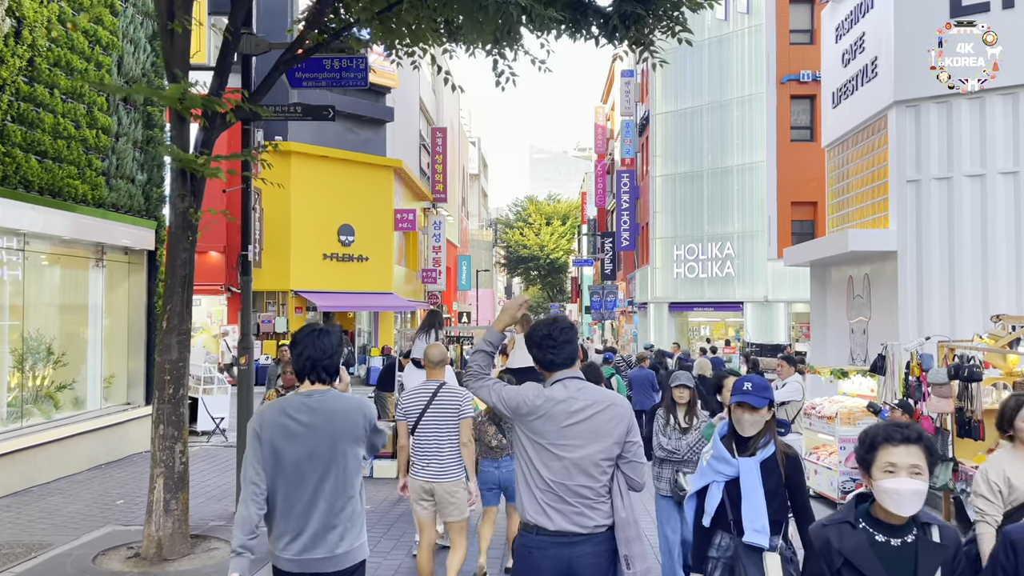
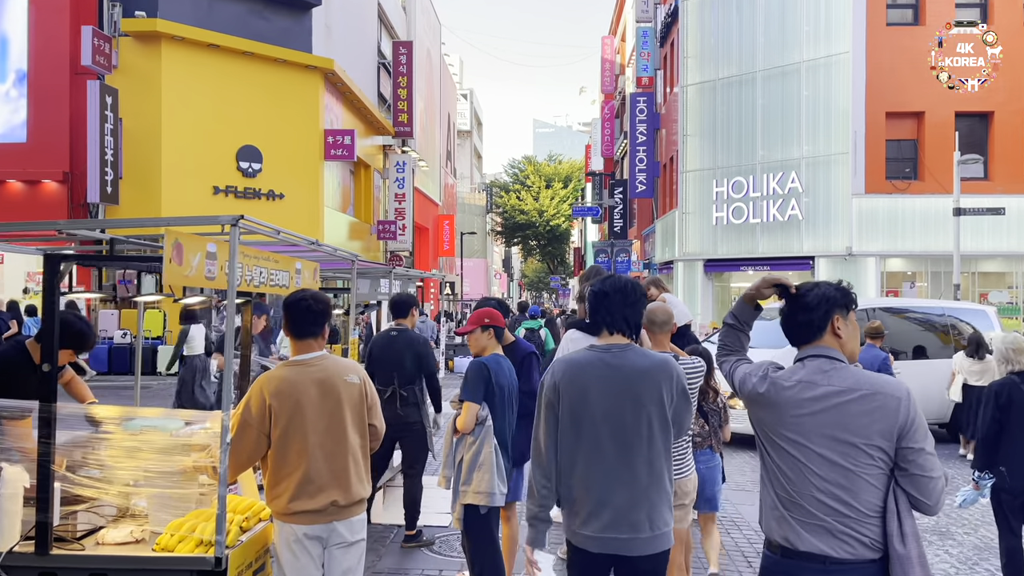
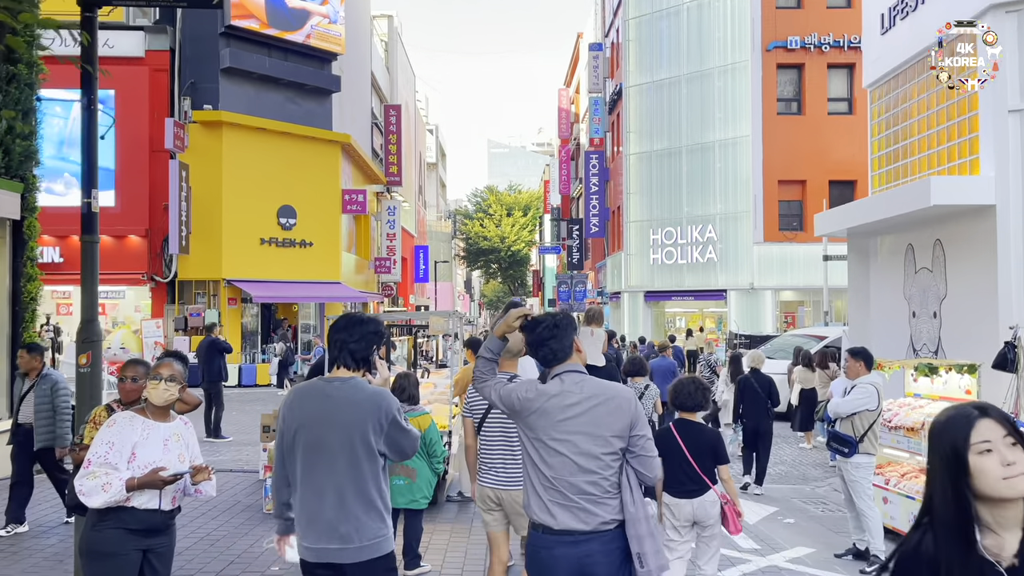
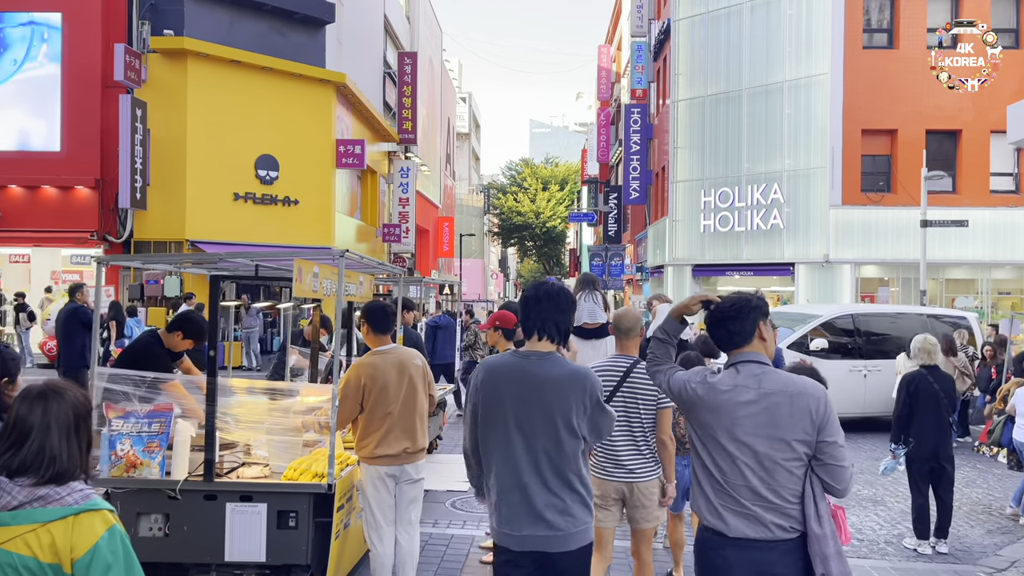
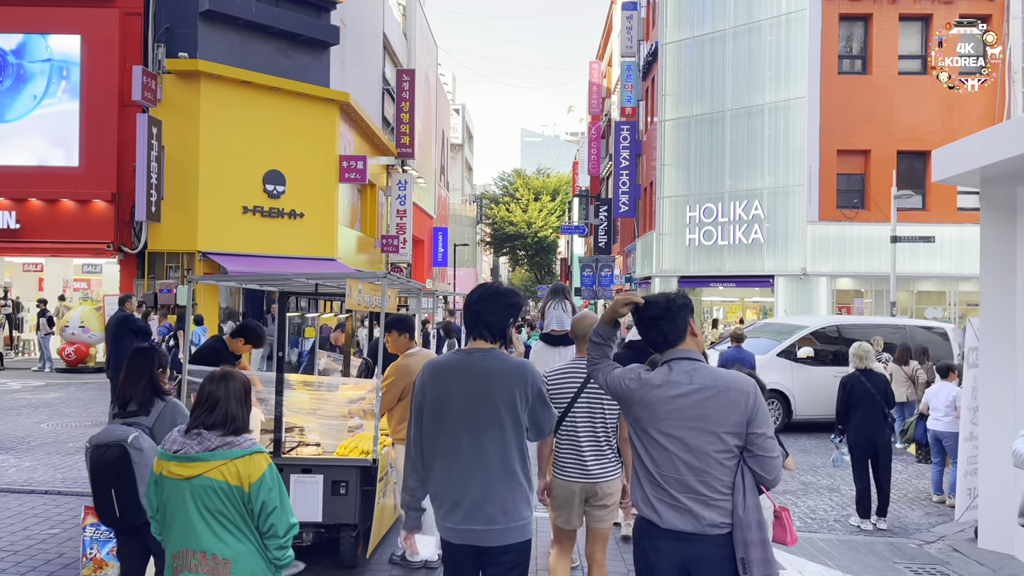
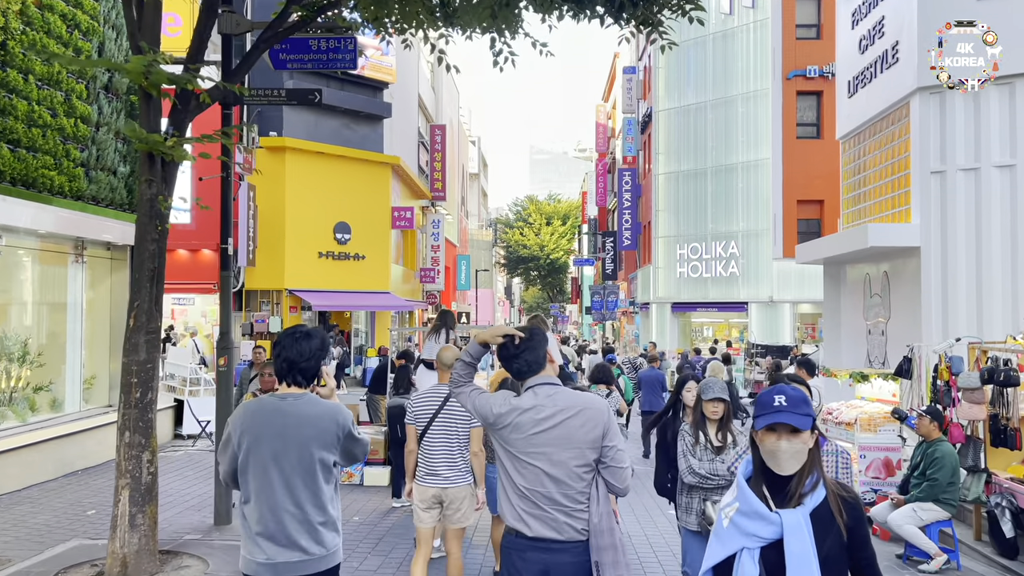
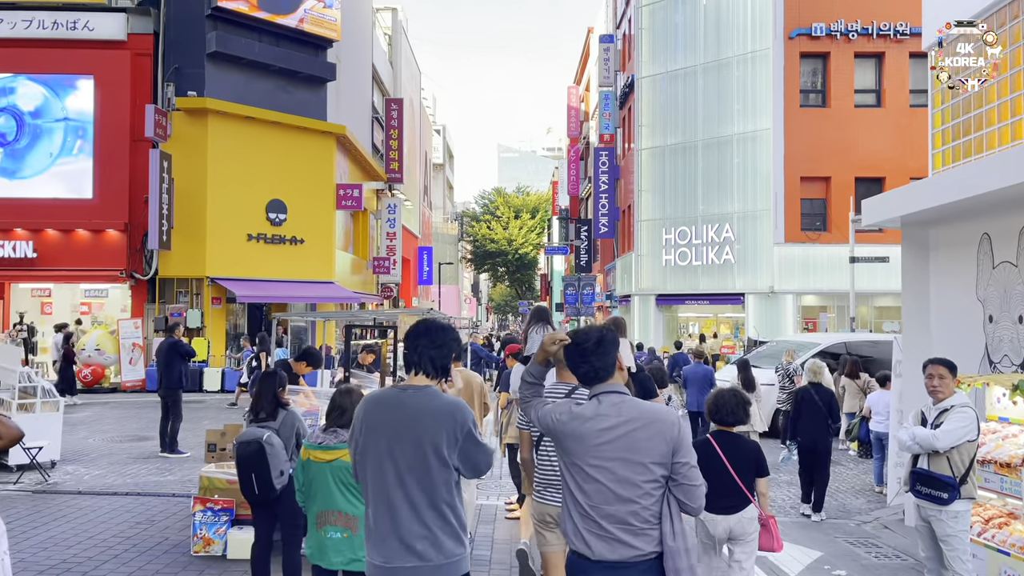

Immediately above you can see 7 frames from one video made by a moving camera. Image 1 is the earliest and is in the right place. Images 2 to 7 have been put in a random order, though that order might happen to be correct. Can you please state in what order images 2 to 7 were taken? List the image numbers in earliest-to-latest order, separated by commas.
6, 3, 7, 5, 4, 2
